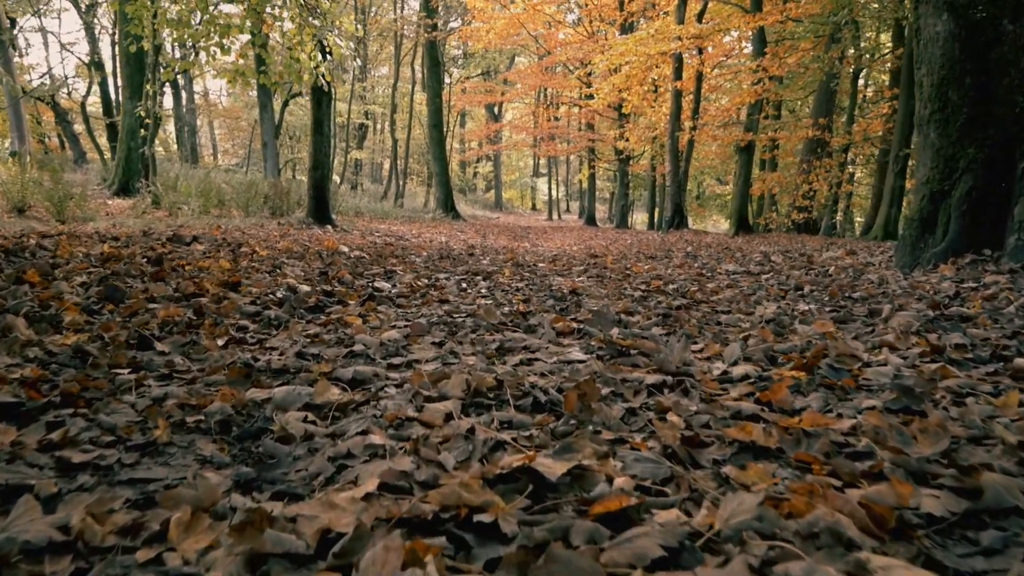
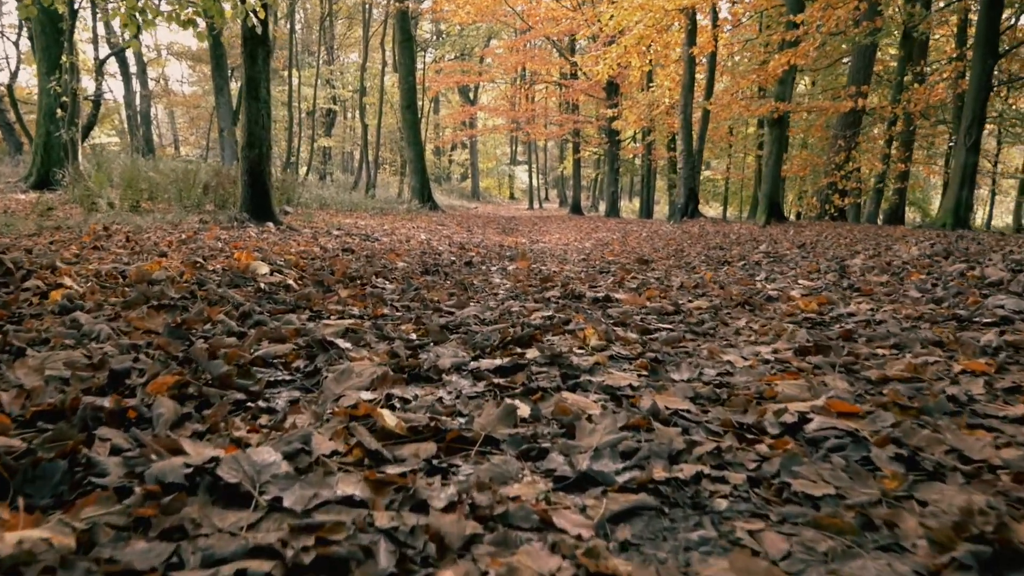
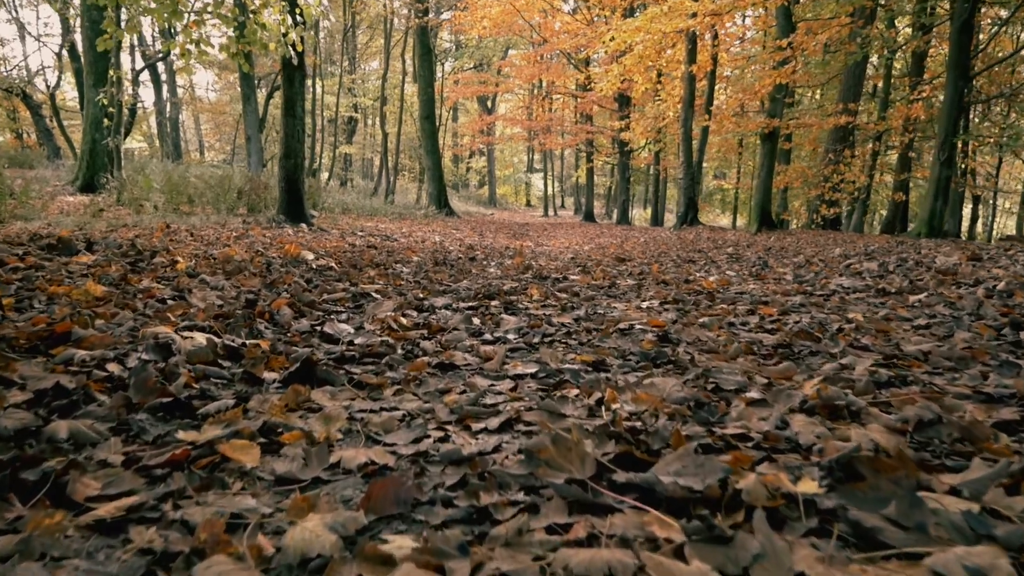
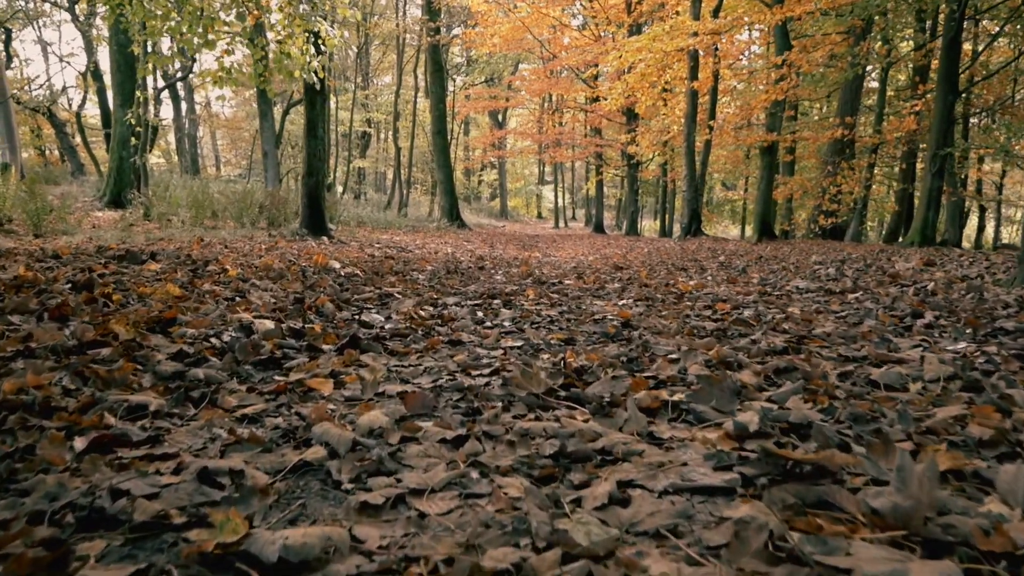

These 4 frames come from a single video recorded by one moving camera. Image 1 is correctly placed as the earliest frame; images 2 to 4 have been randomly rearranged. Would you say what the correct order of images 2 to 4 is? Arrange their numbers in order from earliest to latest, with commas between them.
4, 3, 2
